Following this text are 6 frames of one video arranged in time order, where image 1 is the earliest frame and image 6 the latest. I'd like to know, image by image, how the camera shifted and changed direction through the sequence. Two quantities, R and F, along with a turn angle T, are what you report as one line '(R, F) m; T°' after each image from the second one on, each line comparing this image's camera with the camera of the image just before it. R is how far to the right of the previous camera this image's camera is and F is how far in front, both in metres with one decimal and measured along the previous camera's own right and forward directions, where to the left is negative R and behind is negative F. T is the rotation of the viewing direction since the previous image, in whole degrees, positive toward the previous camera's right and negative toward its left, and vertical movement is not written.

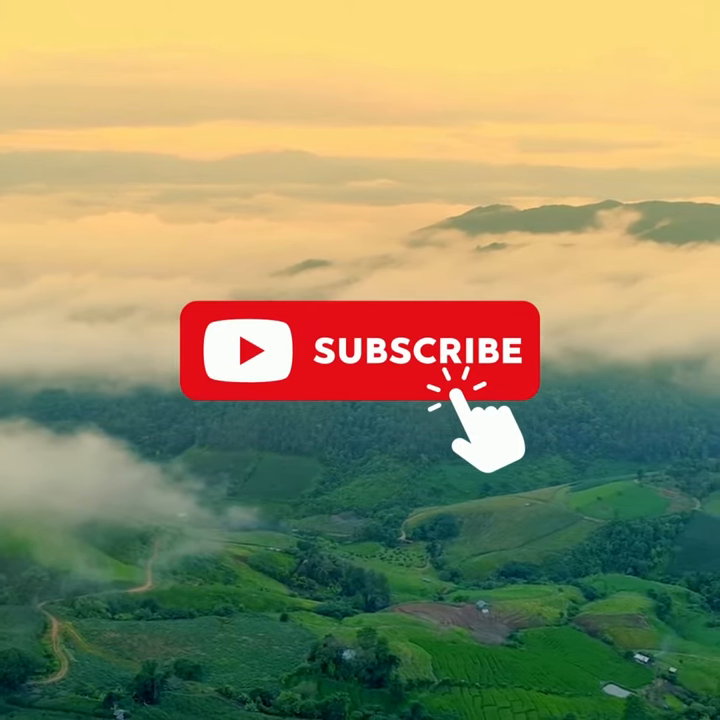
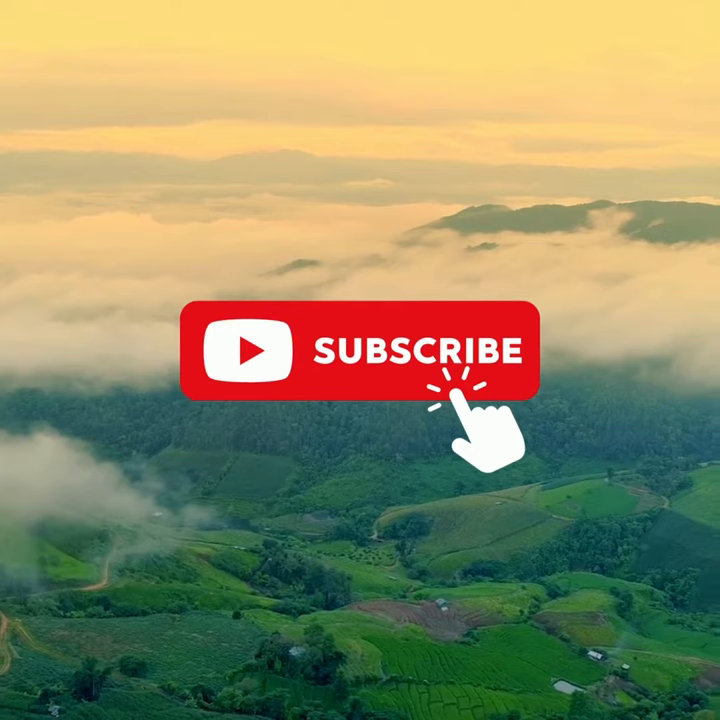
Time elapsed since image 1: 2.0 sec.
(-5.1, +0.7) m; +3°
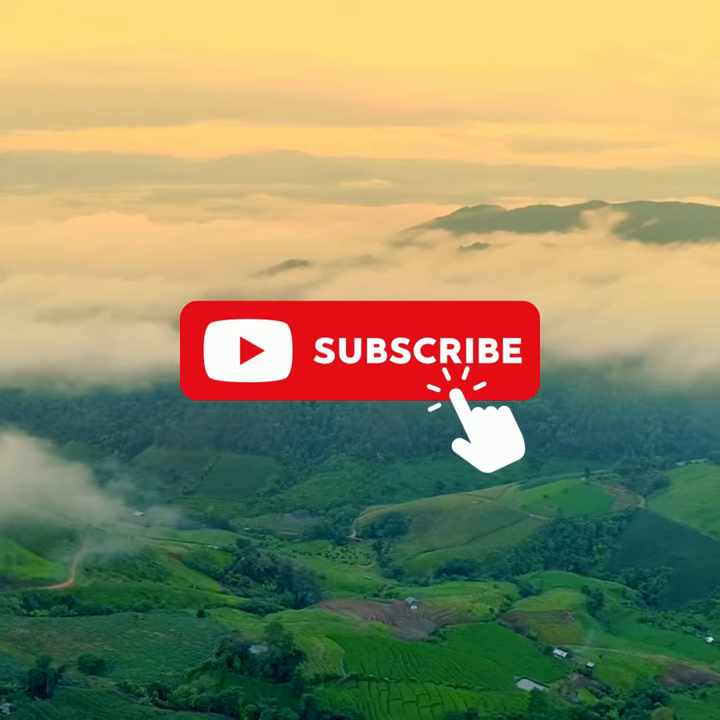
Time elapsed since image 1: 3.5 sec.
(-6.1, +0.6) m; +3°
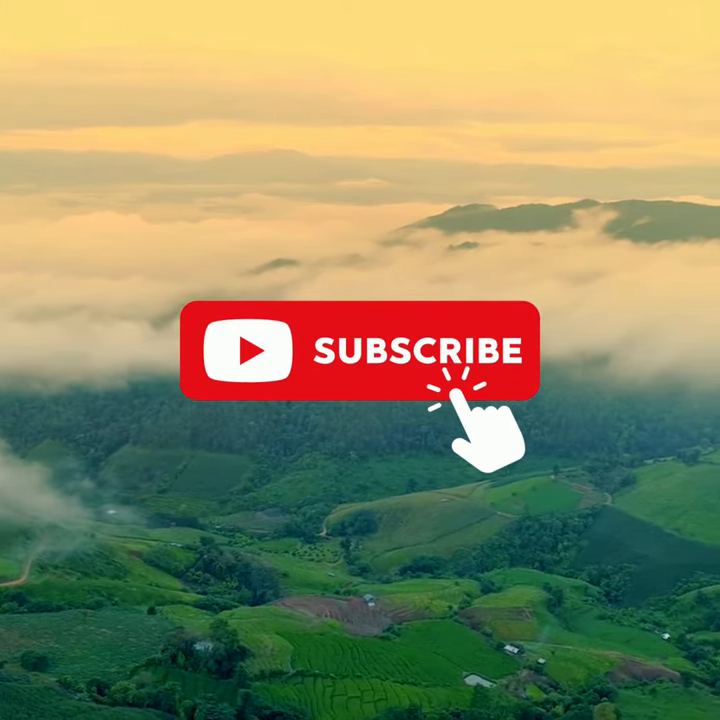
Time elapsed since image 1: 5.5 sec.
(+1.7, -0.3) m; +1°
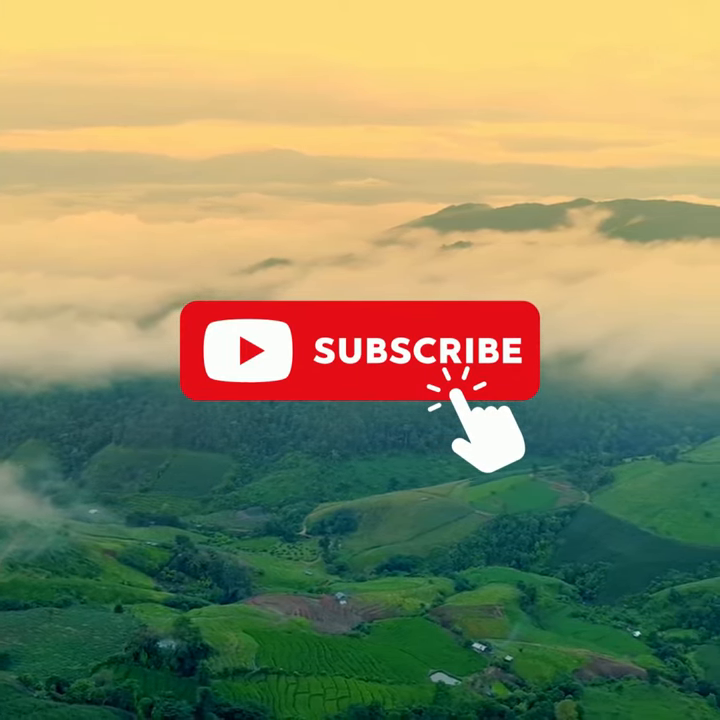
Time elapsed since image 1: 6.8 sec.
(+1.2, -0.5) m; +1°
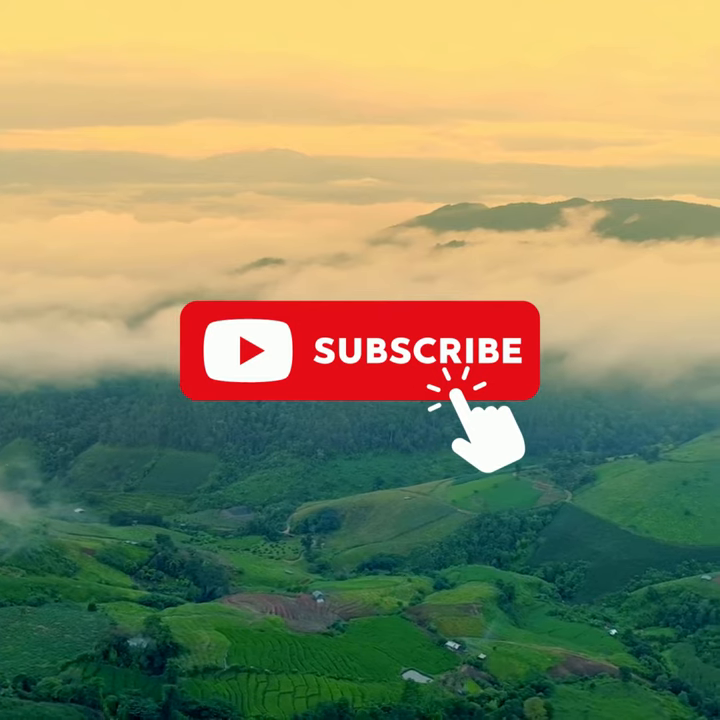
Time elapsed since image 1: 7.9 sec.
(+0.7, -1.6) m; +1°
